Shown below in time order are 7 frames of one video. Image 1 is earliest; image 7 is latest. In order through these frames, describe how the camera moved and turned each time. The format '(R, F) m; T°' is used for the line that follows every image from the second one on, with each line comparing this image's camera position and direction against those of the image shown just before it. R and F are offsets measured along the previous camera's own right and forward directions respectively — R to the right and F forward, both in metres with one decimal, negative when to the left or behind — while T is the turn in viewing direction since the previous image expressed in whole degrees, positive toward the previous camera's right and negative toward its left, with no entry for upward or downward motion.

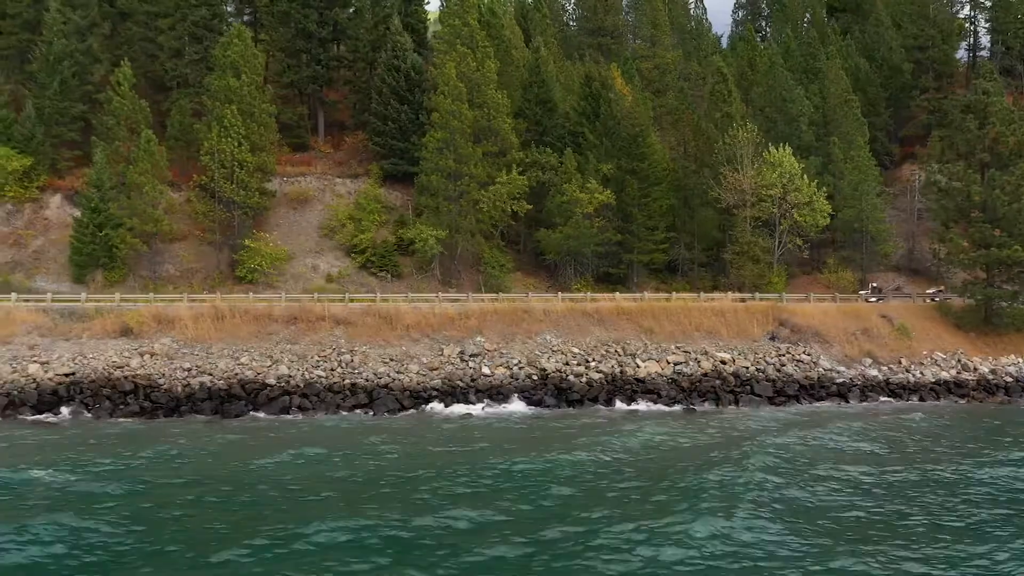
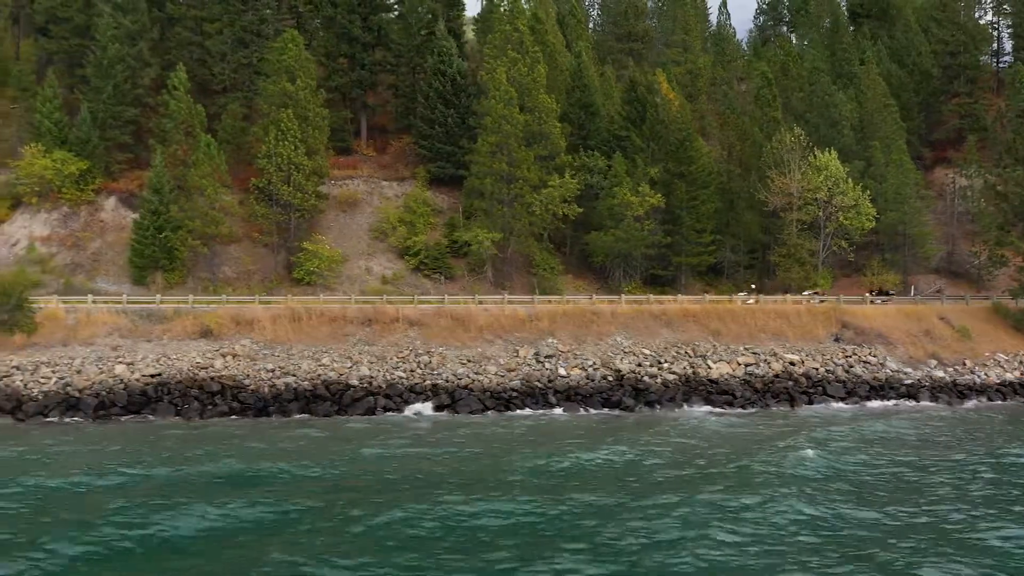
(-7.3, -0.5) m; 0°
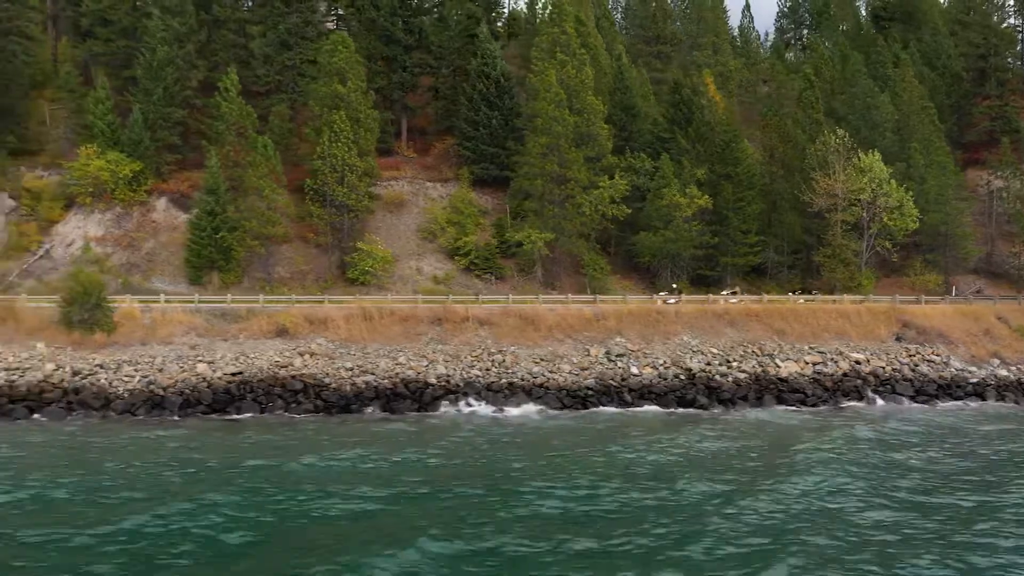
(-7.1, -0.4) m; 0°
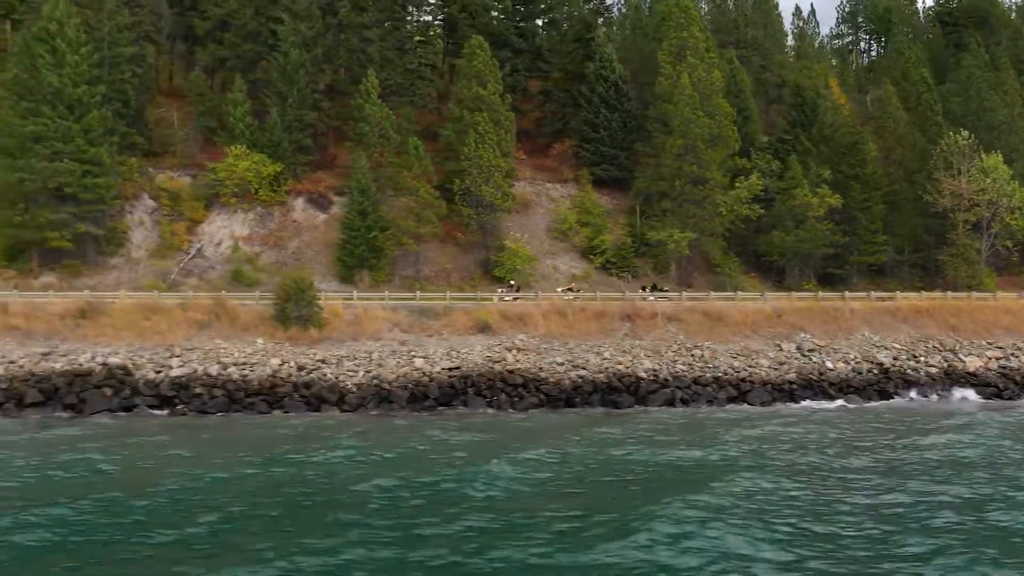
(-19.6, -0.8) m; 0°
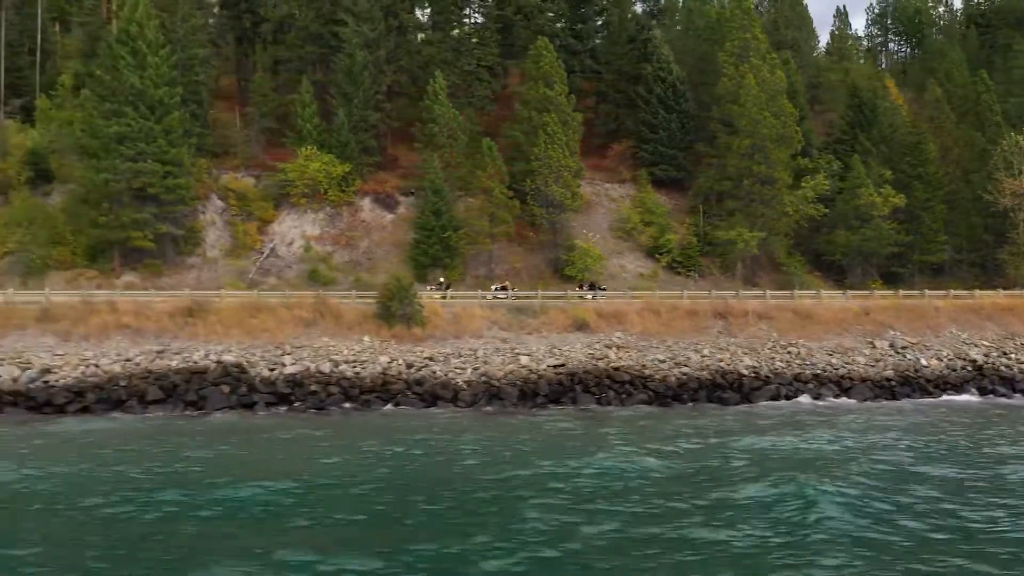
(-9.9, -0.4) m; 0°
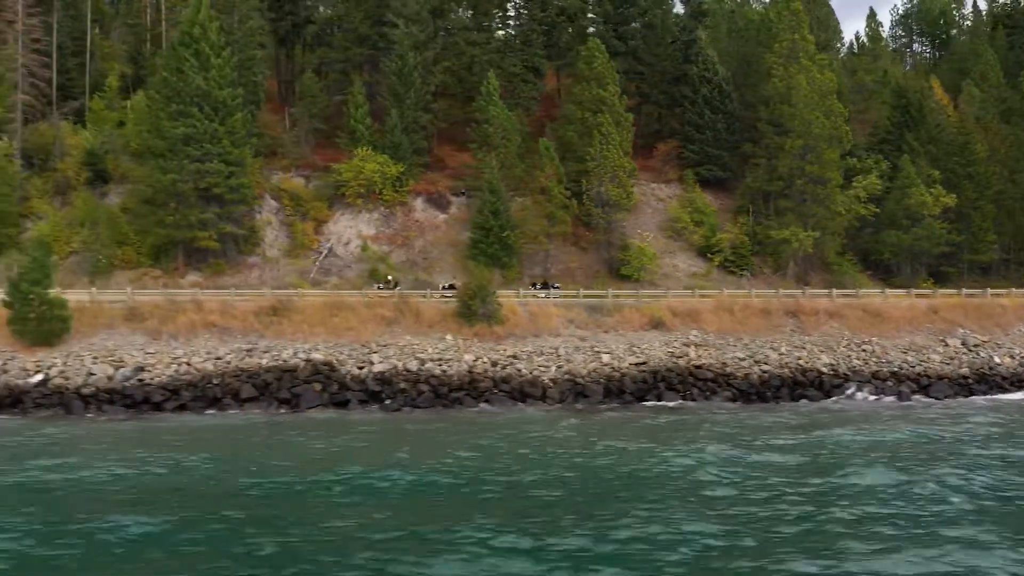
(-7.8, -0.3) m; 0°
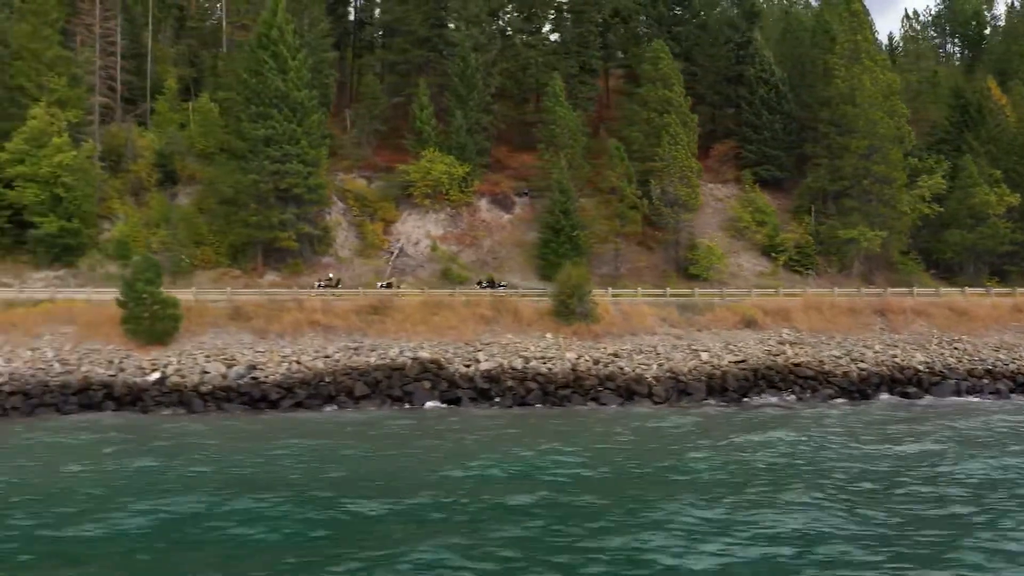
(-9.6, -0.4) m; 0°
